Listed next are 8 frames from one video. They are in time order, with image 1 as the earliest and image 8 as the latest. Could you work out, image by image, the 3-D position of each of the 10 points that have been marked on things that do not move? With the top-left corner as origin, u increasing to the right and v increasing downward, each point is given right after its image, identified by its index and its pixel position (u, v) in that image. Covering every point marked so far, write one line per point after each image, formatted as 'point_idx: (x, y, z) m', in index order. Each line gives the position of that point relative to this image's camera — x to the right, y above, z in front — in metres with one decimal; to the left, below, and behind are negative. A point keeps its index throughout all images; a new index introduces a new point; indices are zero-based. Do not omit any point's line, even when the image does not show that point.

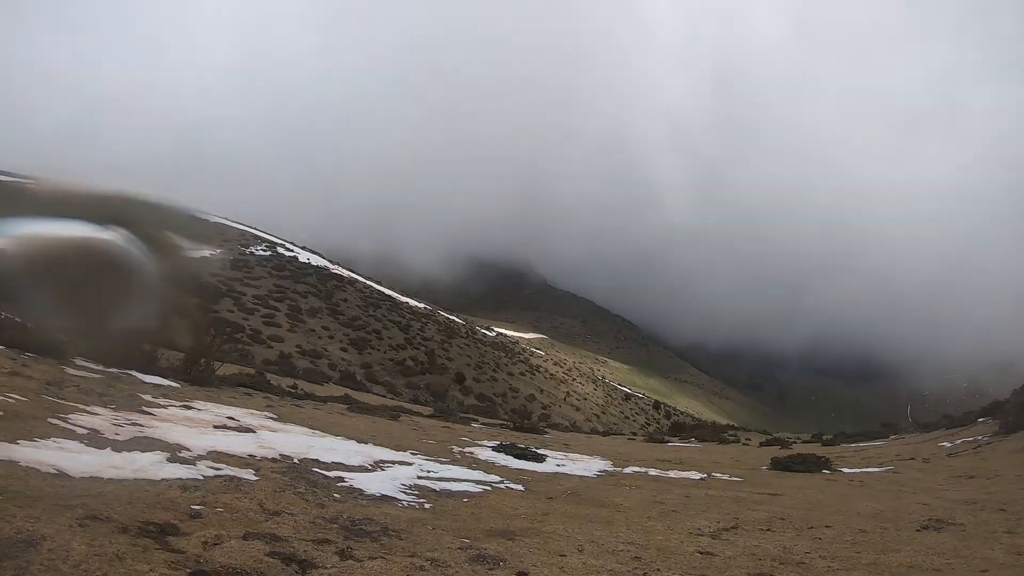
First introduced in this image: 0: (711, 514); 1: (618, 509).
0: (+6.3, -6.8, +18.5) m
1: (+3.5, -7.1, +18.5) m
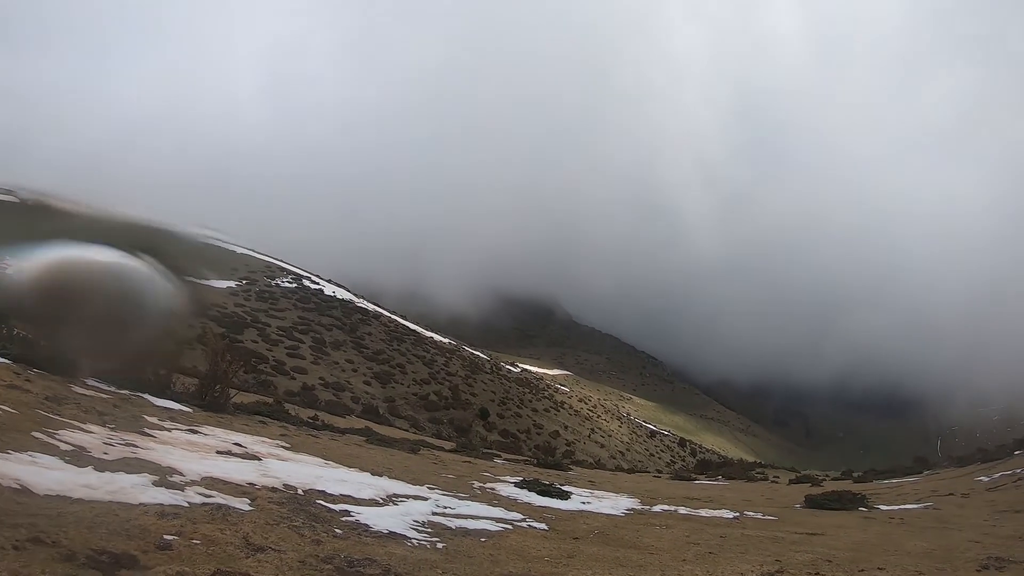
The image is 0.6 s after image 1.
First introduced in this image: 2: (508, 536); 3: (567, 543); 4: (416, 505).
0: (+7.0, -7.2, +16.2) m
1: (+4.1, -7.5, +16.4) m
2: (-0.1, -7.8, +17.9) m
3: (+1.7, -7.8, +17.4) m
4: (-3.3, -7.6, +20.0) m
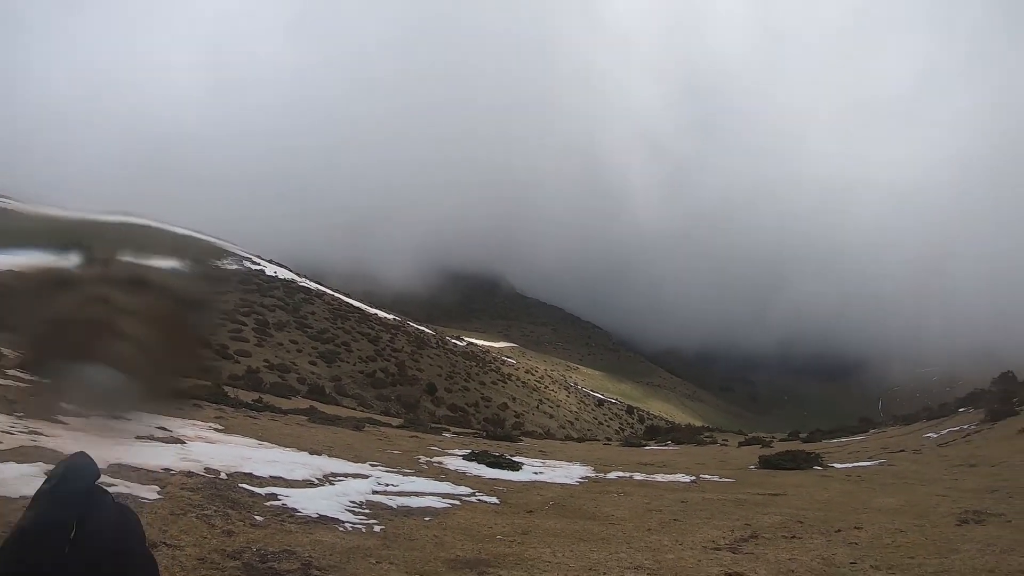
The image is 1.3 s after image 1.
0: (+5.6, -5.8, +15.2) m
1: (+2.7, -6.2, +15.1) m
2: (-1.6, -6.4, +16.2) m
3: (+0.2, -6.4, +15.9) m
4: (-5.0, -6.2, +18.0) m
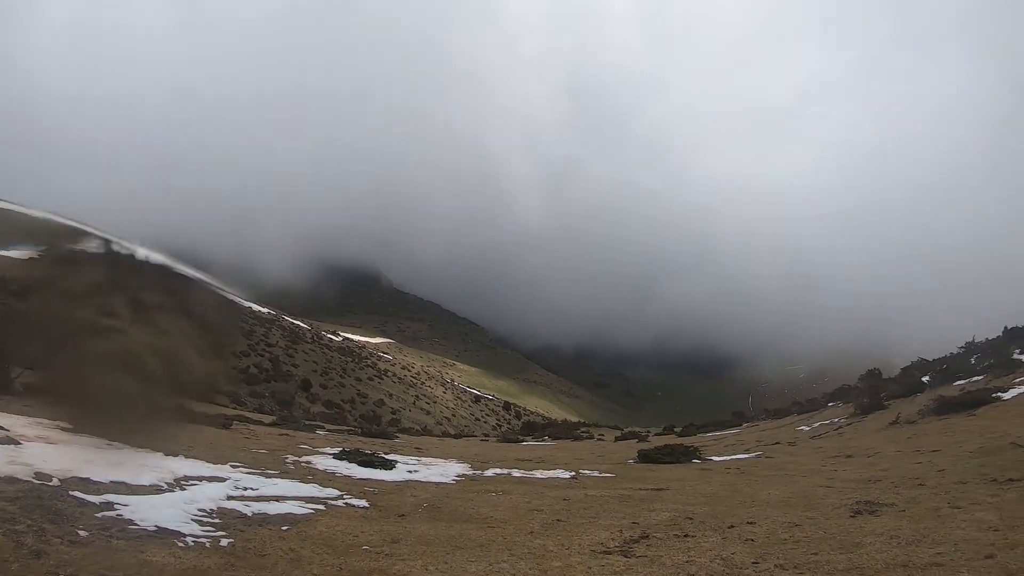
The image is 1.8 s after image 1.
0: (+2.4, -5.5, +14.5) m
1: (-0.4, -5.7, +13.8) m
2: (-4.9, -5.8, +14.1) m
3: (-3.0, -5.9, +14.2) m
4: (-8.5, -5.4, +15.1) m
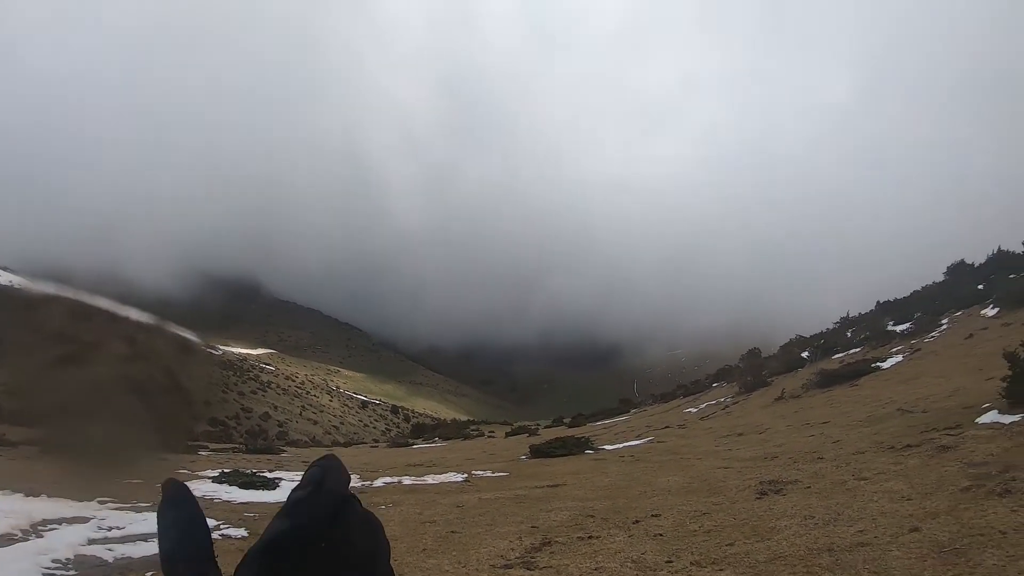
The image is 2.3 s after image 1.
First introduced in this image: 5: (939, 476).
0: (-0.2, -5.2, +13.6) m
1: (-2.8, -5.5, +12.4) m
2: (-7.2, -5.8, +11.7) m
3: (-5.4, -5.8, +12.2) m
4: (-11.0, -5.5, +12.0) m
5: (+4.9, -2.2, +6.6) m
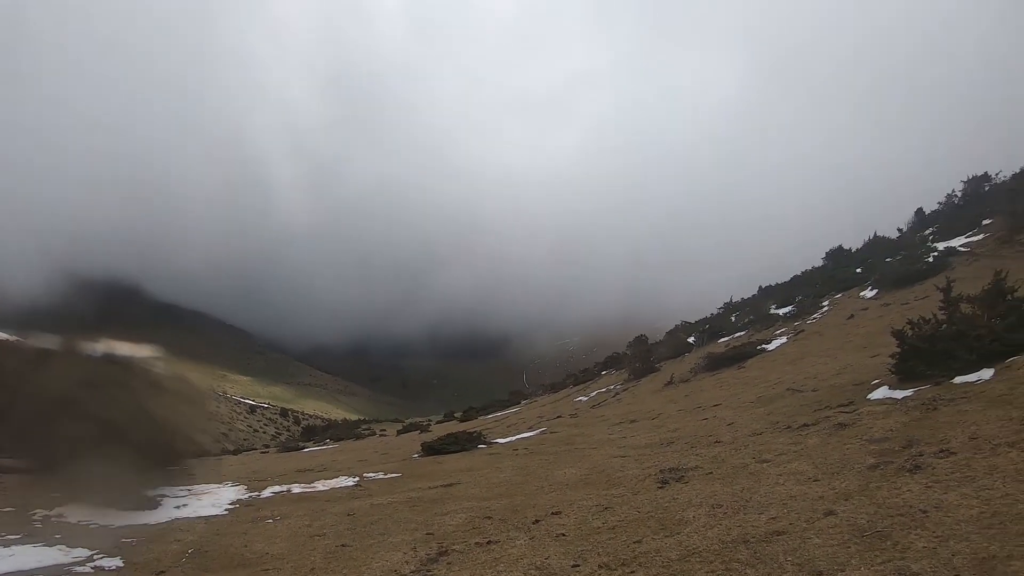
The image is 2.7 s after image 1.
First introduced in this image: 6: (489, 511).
0: (-2.6, -5.0, +12.6) m
1: (-4.9, -5.3, +10.8) m
2: (-9.2, -5.6, +9.3) m
3: (-7.5, -5.6, +10.1) m
4: (-12.9, -5.4, +8.8) m
5: (+3.7, -1.9, +6.6) m
6: (-0.4, -4.0, +10.2) m
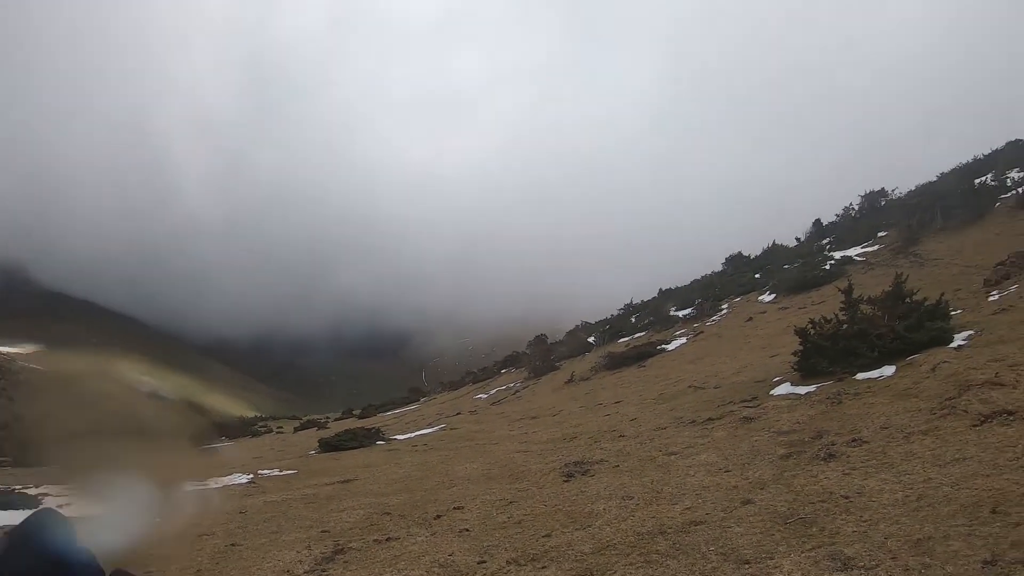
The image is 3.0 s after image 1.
0: (-4.5, -4.5, +11.6) m
1: (-6.5, -4.8, +9.5) m
2: (-10.5, -4.9, +7.5) m
3: (-9.0, -4.9, +8.5) m
4: (-14.2, -4.5, +6.5) m
5: (+2.7, -1.8, +6.5) m
6: (-1.9, -3.6, +9.5) m
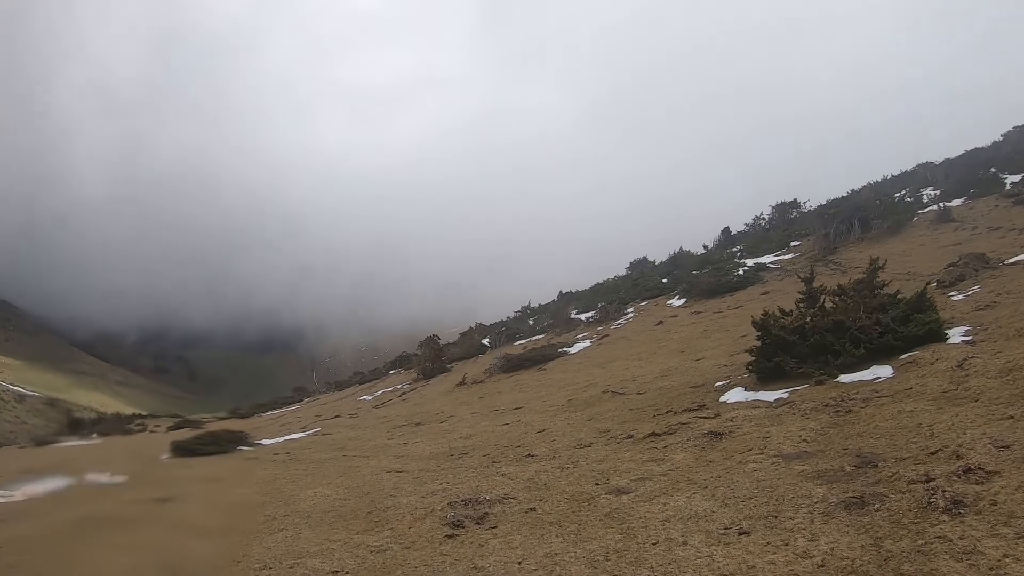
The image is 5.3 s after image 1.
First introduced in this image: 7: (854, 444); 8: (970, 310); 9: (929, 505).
0: (-6.3, -3.7, +8.0) m
1: (-8.0, -3.8, +5.6) m
2: (-11.7, -3.7, +3.0) m
3: (-10.3, -3.9, +4.3) m
4: (-15.1, -3.1, +1.5) m
5: (+1.7, -1.3, +4.1) m
6: (-3.4, -2.9, +6.3) m
7: (+2.7, -1.2, +4.4) m
8: (+7.1, -0.3, +8.7) m
9: (+2.1, -1.1, +2.9) m
